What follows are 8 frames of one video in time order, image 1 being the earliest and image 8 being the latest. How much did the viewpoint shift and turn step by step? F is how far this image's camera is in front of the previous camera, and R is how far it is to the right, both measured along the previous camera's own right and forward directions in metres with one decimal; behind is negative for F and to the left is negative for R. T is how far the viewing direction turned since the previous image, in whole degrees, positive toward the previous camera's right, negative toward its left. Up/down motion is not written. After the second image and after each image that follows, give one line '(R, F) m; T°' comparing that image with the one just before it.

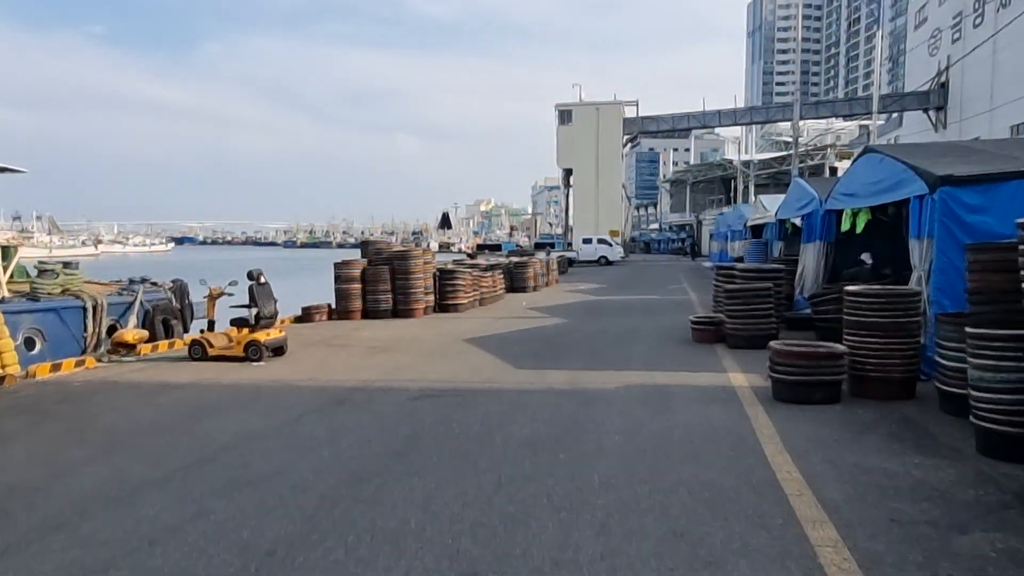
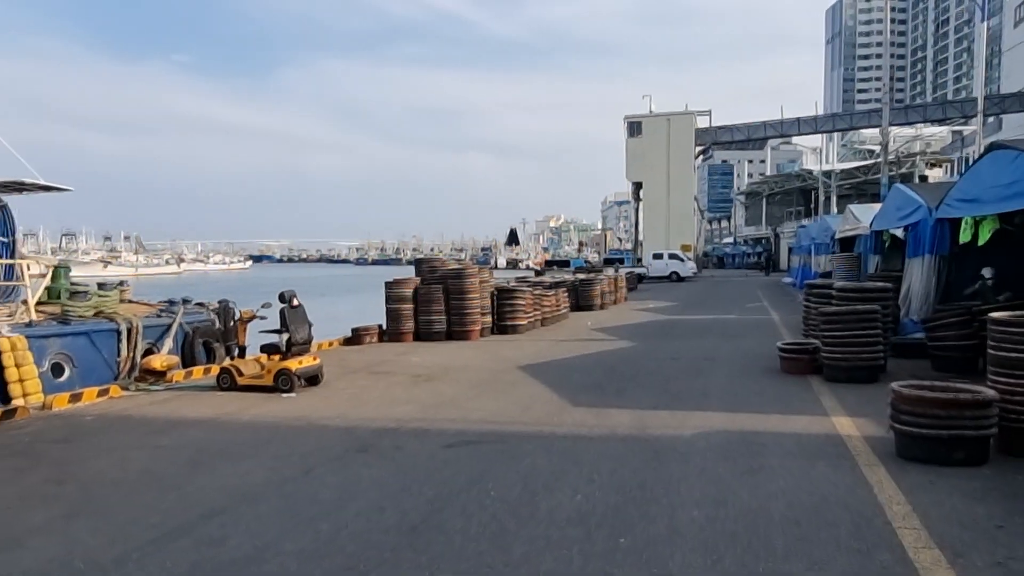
(+0.2, +1.3) m; -5°
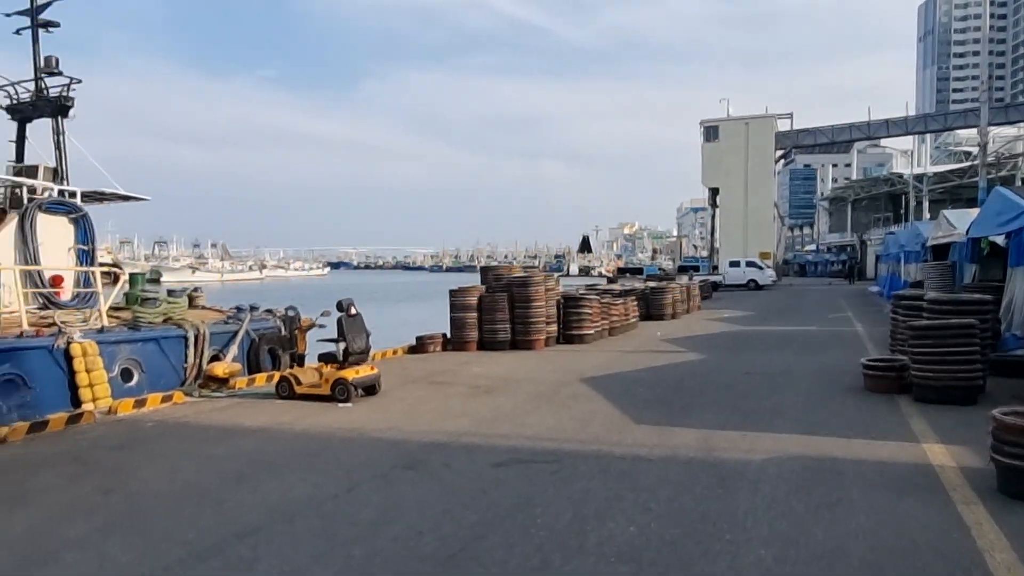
(+0.2, +0.4) m; -6°
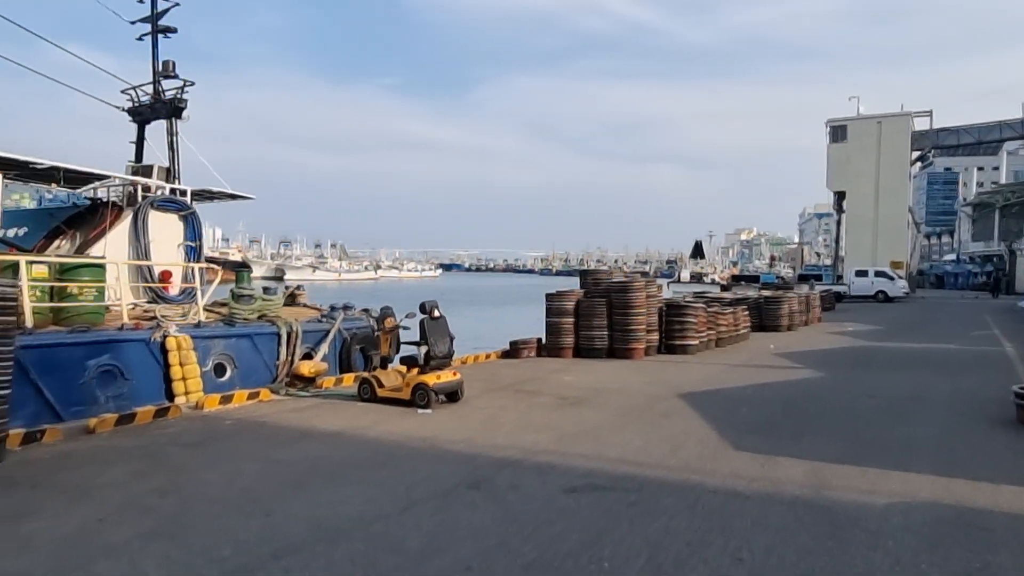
(+0.2, +0.6) m; -9°
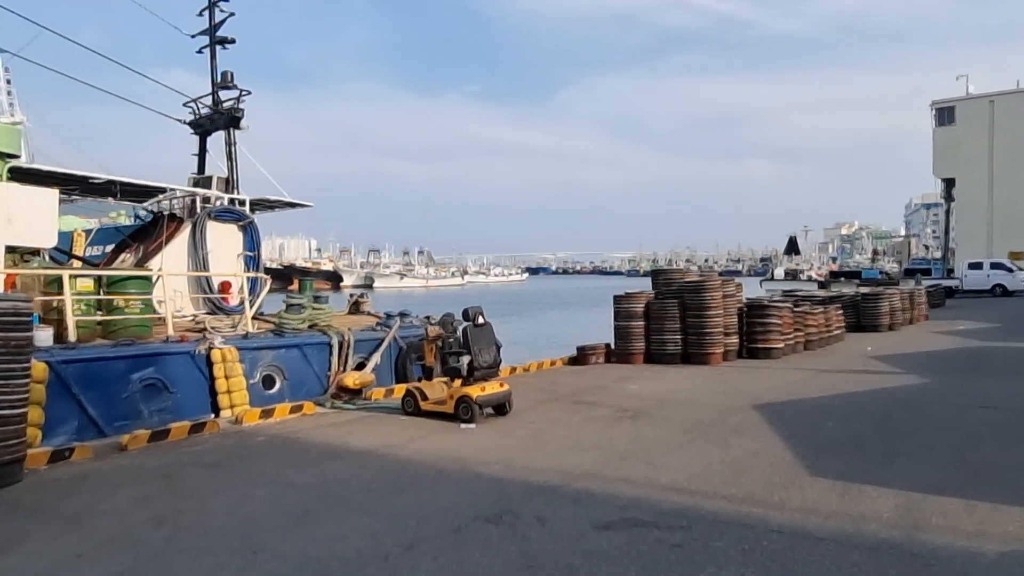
(+0.5, +0.8) m; -7°
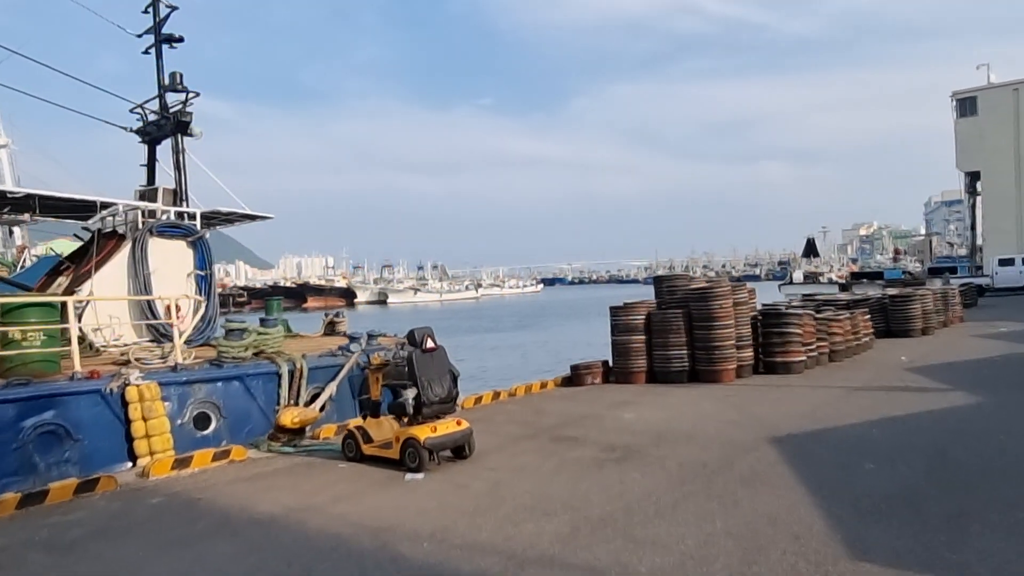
(+0.6, +1.6) m; -1°
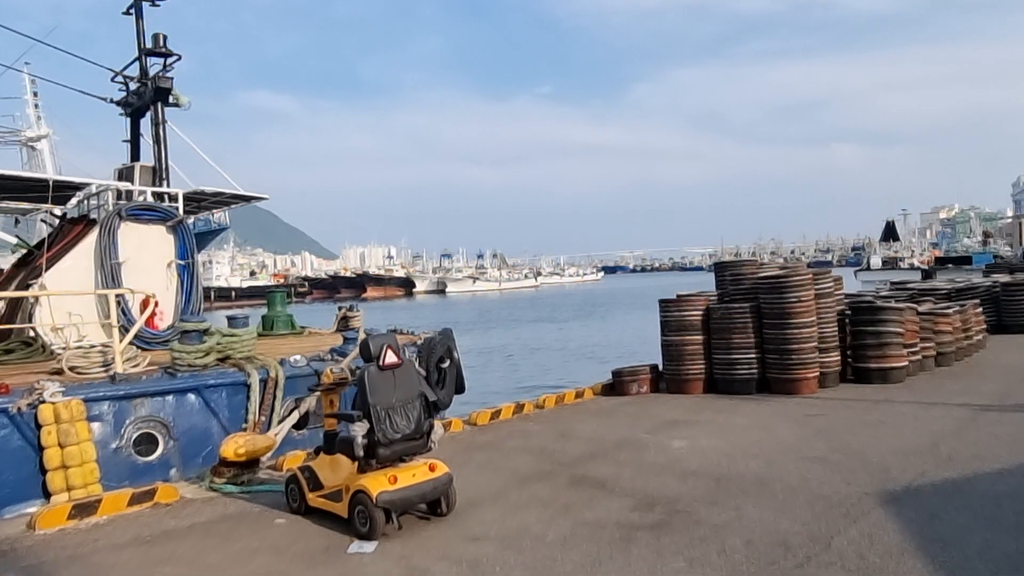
(+0.5, +2.1) m; -5°
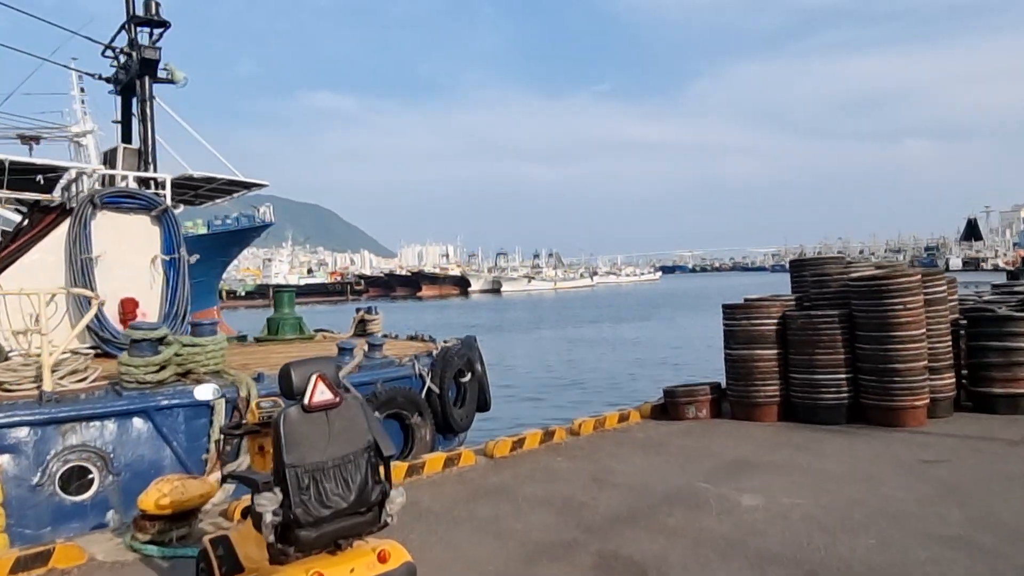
(+0.3, +1.7) m; -4°
